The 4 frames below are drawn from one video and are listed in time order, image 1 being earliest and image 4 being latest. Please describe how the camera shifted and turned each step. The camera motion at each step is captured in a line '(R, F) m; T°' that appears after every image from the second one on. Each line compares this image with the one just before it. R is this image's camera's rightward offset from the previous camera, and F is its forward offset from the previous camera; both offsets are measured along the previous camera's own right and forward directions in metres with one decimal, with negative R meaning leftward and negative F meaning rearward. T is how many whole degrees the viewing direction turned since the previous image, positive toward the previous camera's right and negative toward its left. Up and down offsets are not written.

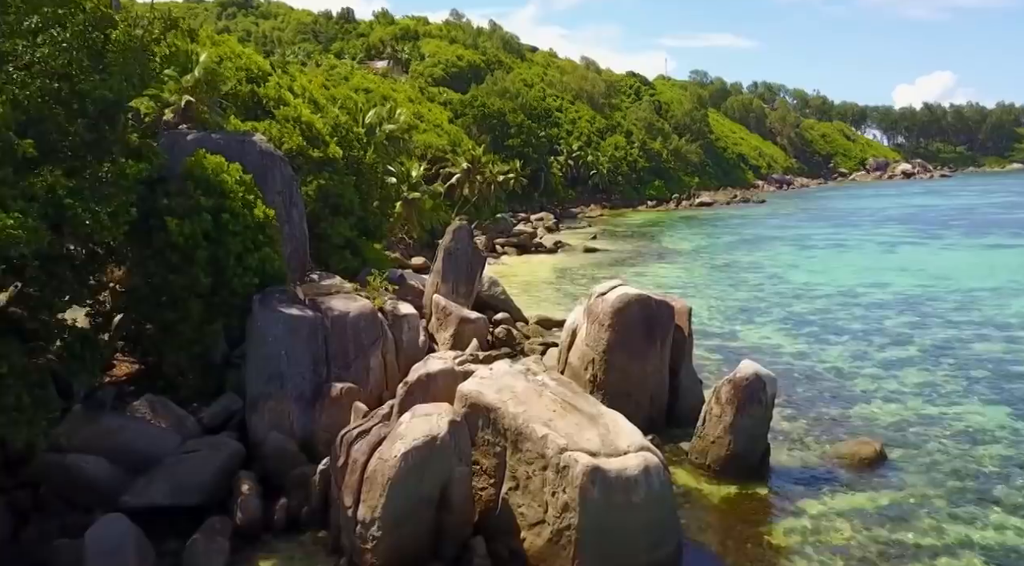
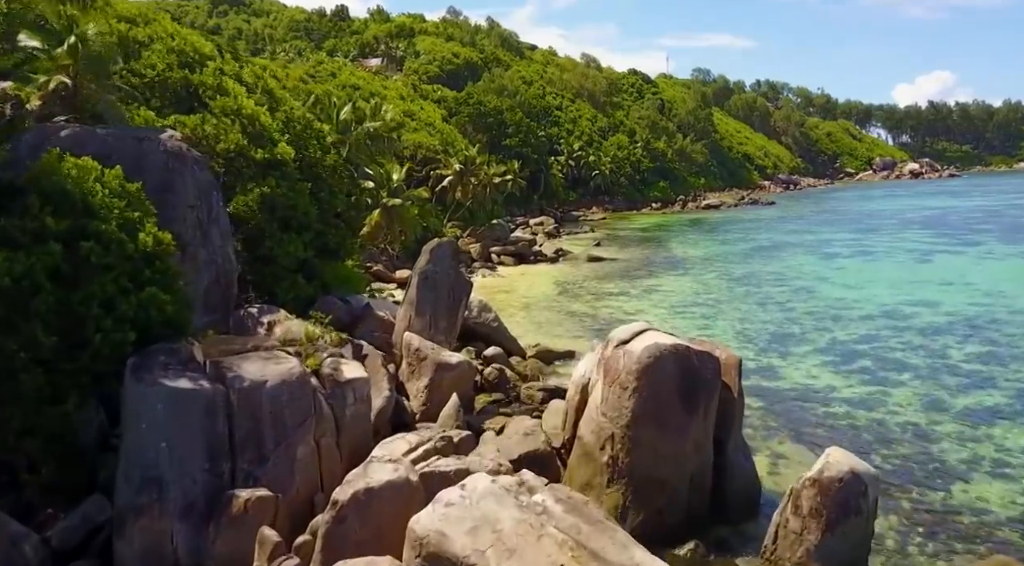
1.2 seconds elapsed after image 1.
(+0.2, +4.6) m; 0°
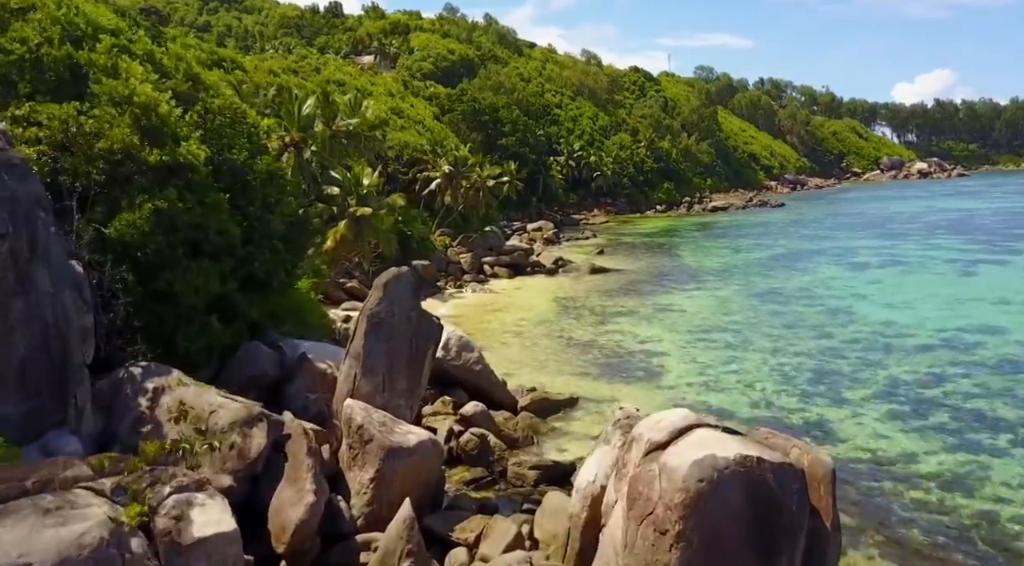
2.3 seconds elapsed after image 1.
(+0.3, +4.8) m; 0°
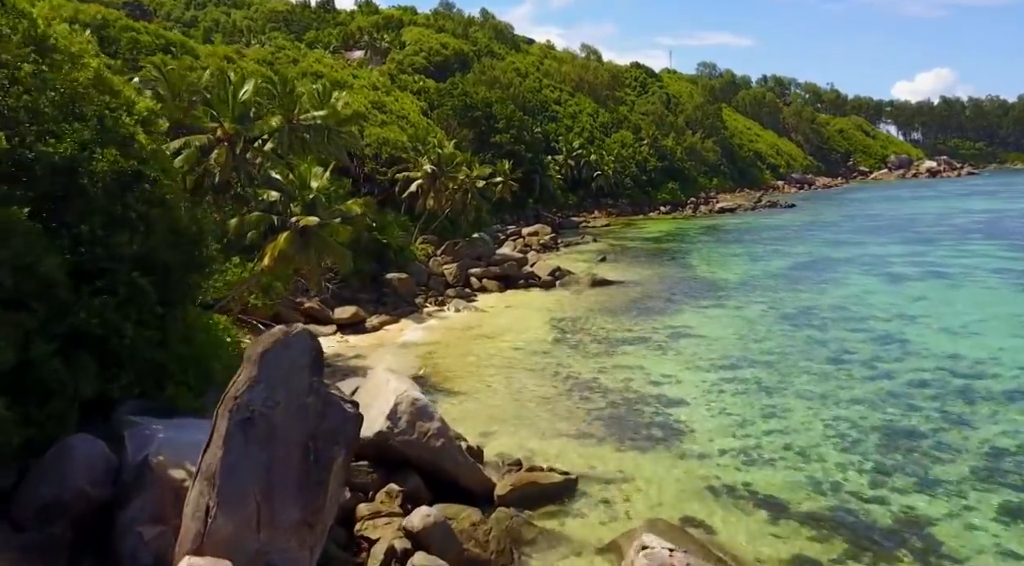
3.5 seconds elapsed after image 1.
(+0.4, +5.3) m; 0°
